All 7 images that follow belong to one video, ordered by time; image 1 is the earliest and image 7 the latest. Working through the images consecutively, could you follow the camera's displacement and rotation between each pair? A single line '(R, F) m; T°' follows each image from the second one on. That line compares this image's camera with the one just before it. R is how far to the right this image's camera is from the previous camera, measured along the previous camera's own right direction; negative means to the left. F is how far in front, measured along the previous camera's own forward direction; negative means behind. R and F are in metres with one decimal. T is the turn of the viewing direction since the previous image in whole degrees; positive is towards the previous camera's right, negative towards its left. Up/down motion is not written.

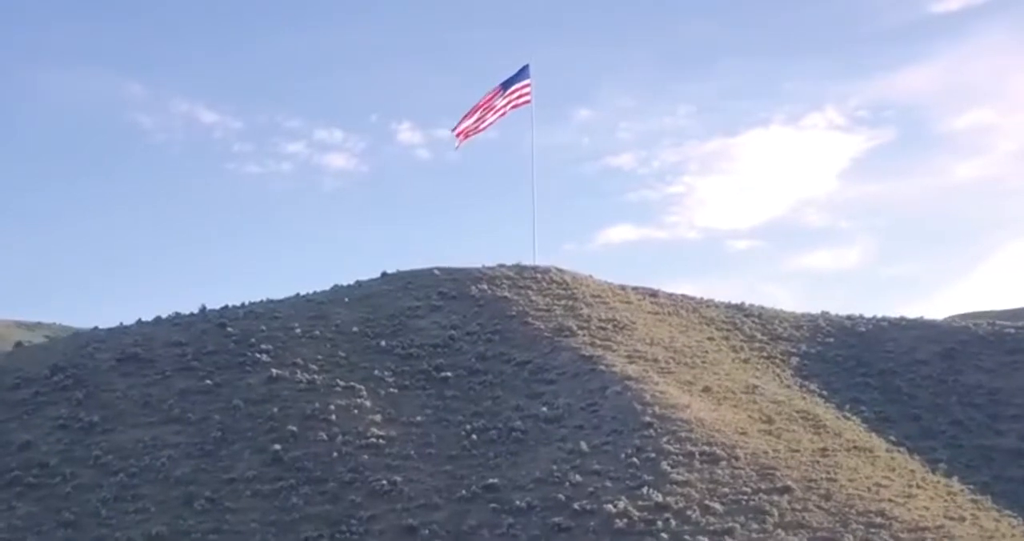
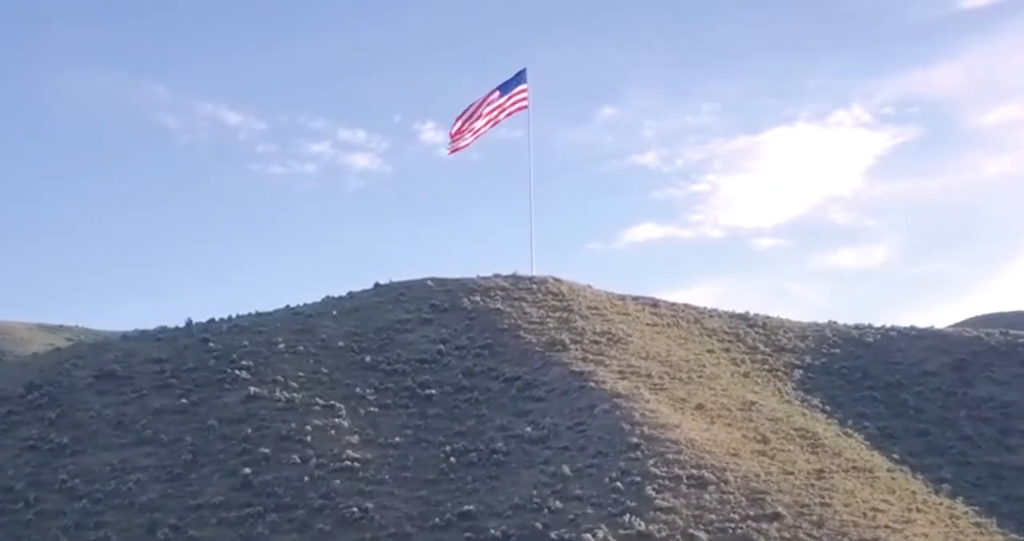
(+0.9, +0.9) m; -1°
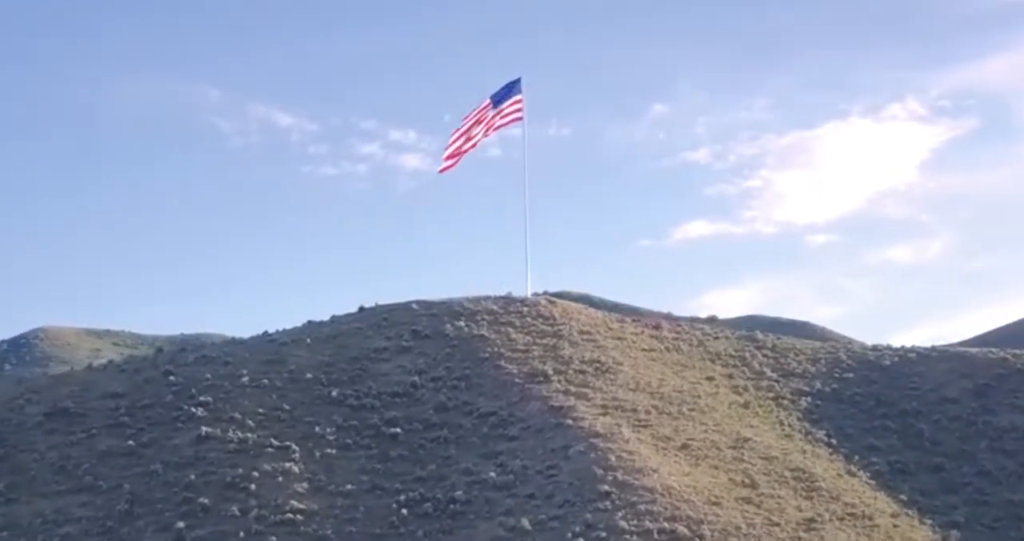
(+1.7, +1.9) m; -2°
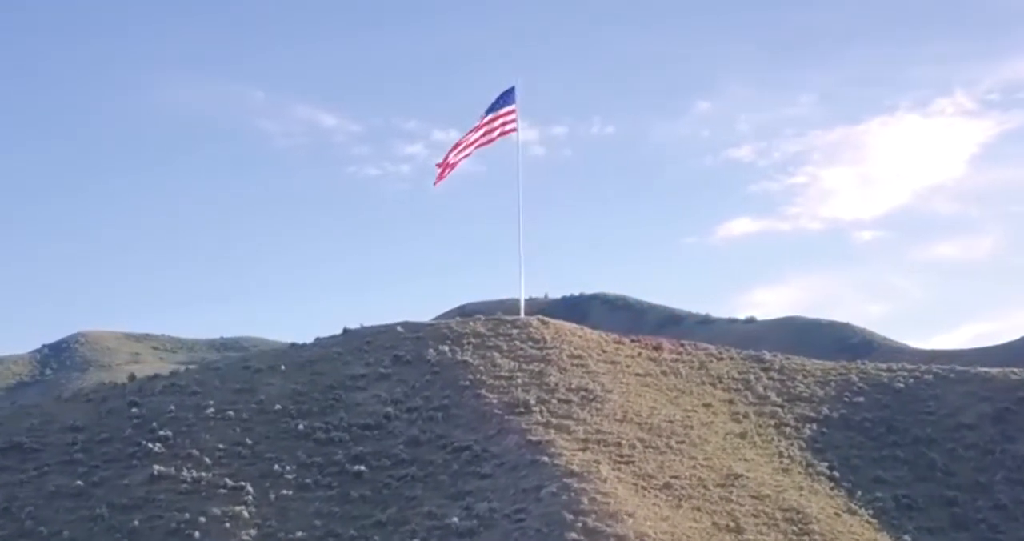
(+1.4, +1.6) m; -2°
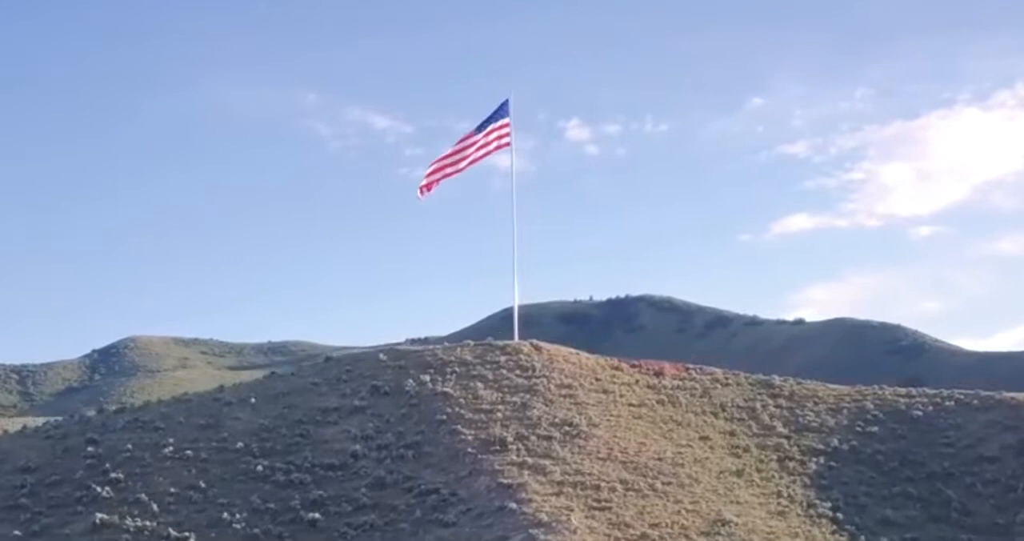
(+1.6, +1.7) m; -3°
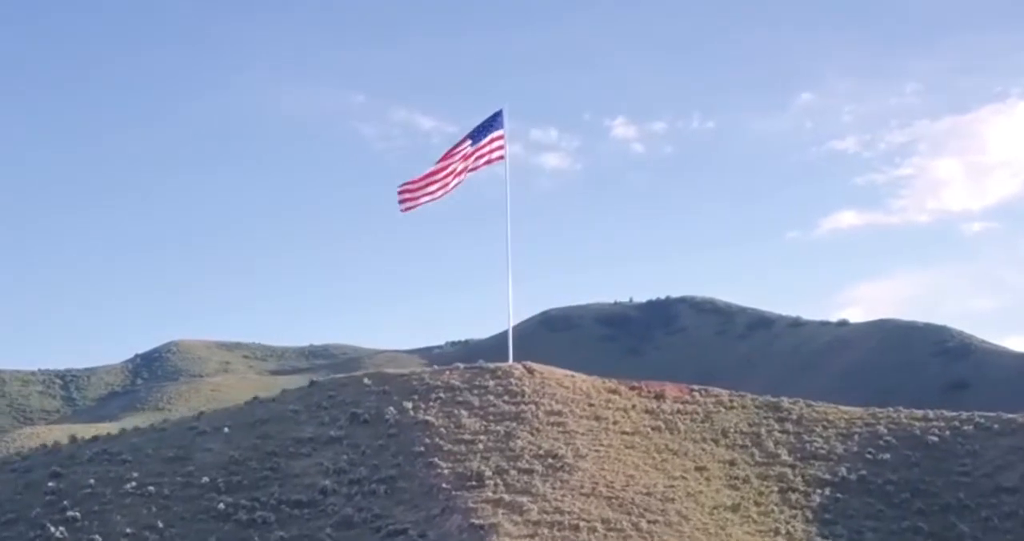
(+1.4, +1.4) m; -2°
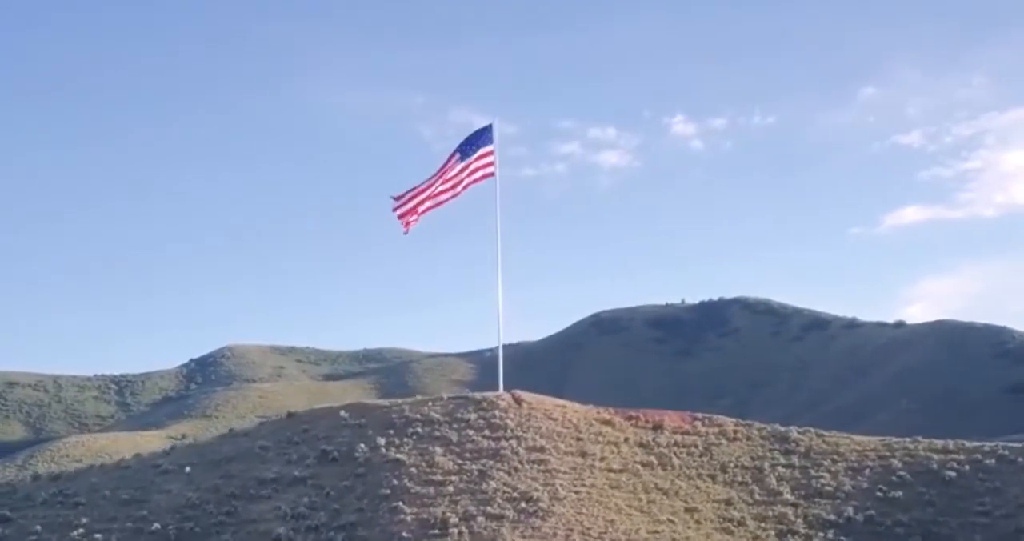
(+1.7, +1.7) m; -3°
